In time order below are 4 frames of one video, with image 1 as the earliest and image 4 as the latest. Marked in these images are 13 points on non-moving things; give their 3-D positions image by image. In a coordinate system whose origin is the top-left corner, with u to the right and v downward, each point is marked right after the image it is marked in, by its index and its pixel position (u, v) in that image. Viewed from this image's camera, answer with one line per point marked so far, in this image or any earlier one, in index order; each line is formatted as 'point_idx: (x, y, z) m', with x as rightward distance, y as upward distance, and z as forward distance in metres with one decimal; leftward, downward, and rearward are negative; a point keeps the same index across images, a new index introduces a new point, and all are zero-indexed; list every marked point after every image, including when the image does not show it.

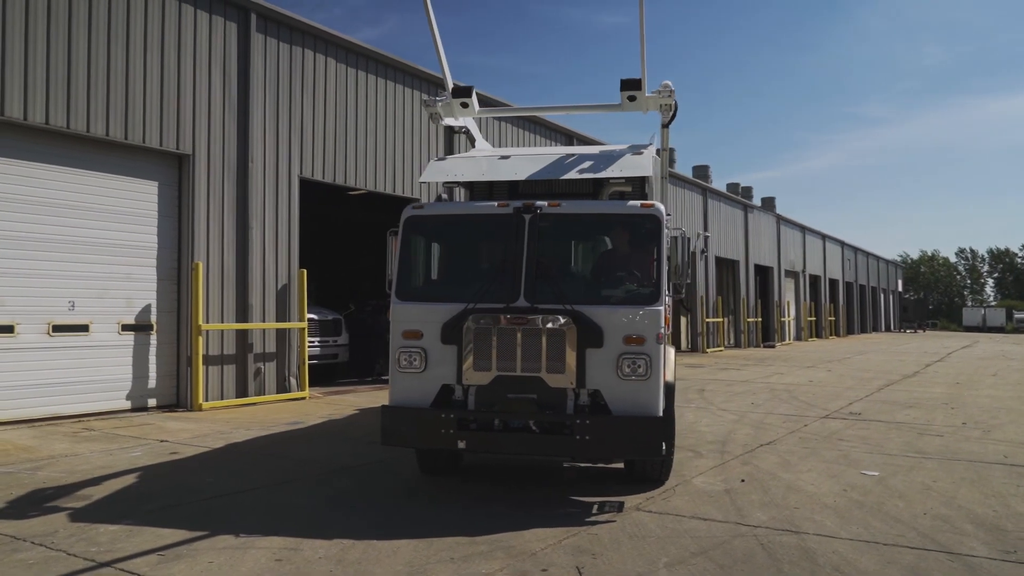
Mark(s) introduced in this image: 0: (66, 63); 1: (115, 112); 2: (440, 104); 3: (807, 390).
0: (-5.6, +2.8, +10.1) m
1: (-5.3, +2.4, +10.7) m
2: (-0.7, +1.8, +7.6) m
3: (+5.7, -2.0, +15.3) m
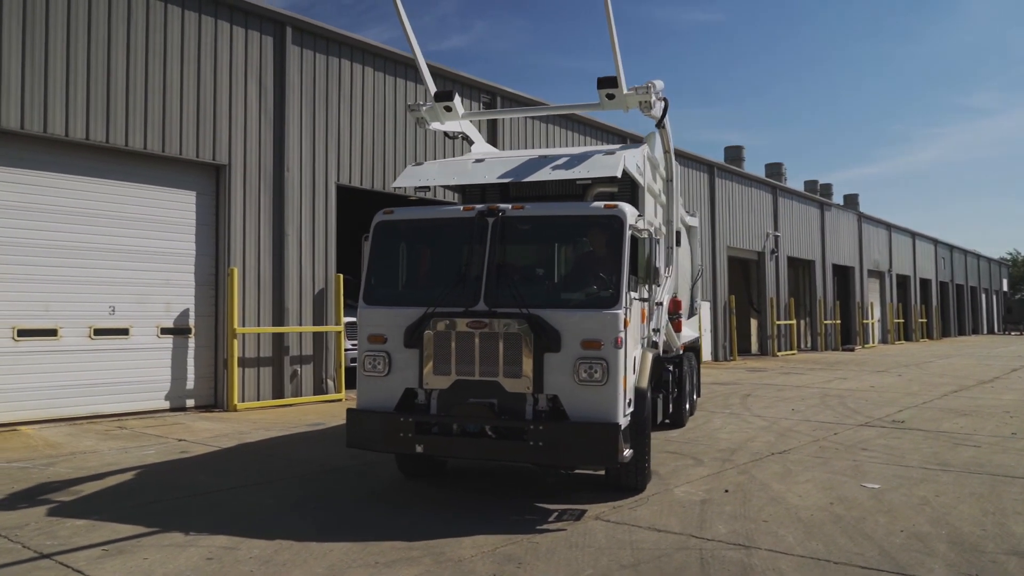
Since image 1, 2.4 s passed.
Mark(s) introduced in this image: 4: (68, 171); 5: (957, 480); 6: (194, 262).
0: (-5.4, +2.8, +10.7) m
1: (-5.1, +2.3, +11.3) m
2: (-0.9, +1.7, +7.6) m
3: (+6.4, -2.0, +14.6) m
4: (-5.9, +1.5, +10.6) m
5: (+3.9, -1.7, +7.0) m
6: (-4.8, +0.4, +12.0) m
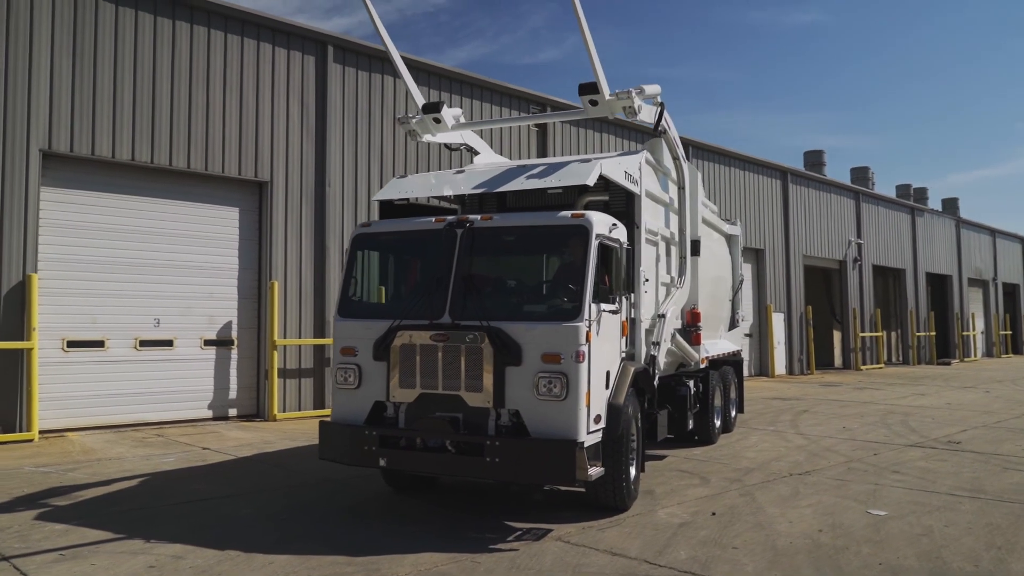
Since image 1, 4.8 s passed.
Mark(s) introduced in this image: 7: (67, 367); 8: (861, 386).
0: (-5.1, +2.6, +11.3) m
1: (-4.6, +2.1, +11.8) m
2: (-0.9, +1.6, +7.6) m
3: (+7.2, -2.1, +13.6) m
4: (-5.5, +1.4, +11.2) m
5: (+3.8, -1.8, +6.4) m
6: (-4.3, +0.2, +12.4) m
7: (-5.9, -1.0, +10.6) m
8: (+8.5, -2.4, +19.5) m
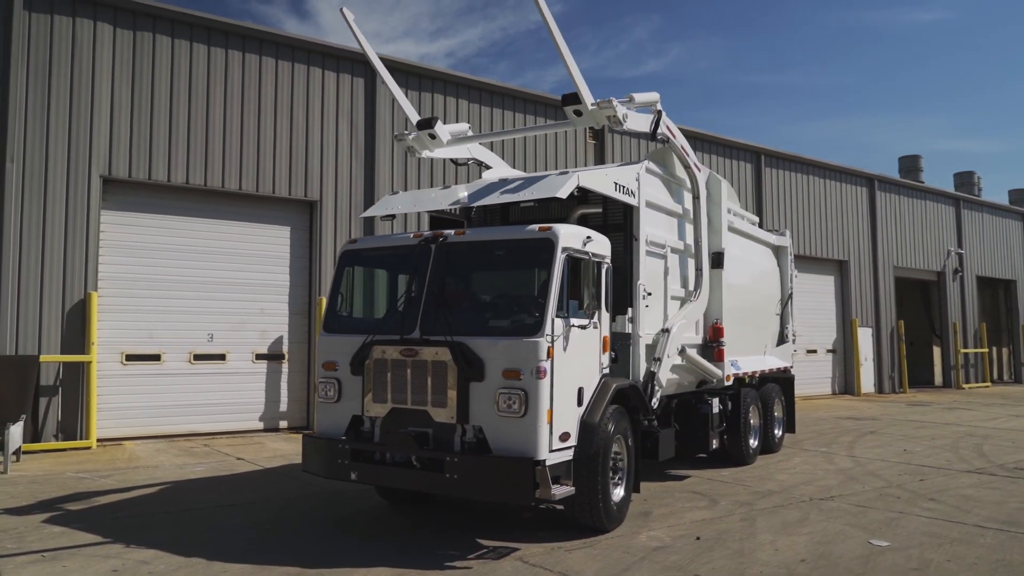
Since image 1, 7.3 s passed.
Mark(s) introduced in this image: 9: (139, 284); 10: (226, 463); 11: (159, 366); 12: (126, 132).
0: (-4.6, +2.3, +11.9) m
1: (-4.1, +1.8, +12.3) m
2: (-0.9, +1.5, +7.7) m
3: (+7.9, -2.3, +12.5) m
4: (-5.0, +1.1, +11.8) m
5: (+3.6, -1.9, +5.8) m
6: (-3.6, -0.1, +12.9) m
7: (-5.4, -1.3, +11.3) m
8: (+10.1, -2.7, +18.2) m
9: (-5.3, +0.1, +11.5) m
10: (-3.4, -2.1, +9.6) m
11: (-5.1, -1.1, +11.5) m
12: (-5.4, +2.2, +11.3) m
